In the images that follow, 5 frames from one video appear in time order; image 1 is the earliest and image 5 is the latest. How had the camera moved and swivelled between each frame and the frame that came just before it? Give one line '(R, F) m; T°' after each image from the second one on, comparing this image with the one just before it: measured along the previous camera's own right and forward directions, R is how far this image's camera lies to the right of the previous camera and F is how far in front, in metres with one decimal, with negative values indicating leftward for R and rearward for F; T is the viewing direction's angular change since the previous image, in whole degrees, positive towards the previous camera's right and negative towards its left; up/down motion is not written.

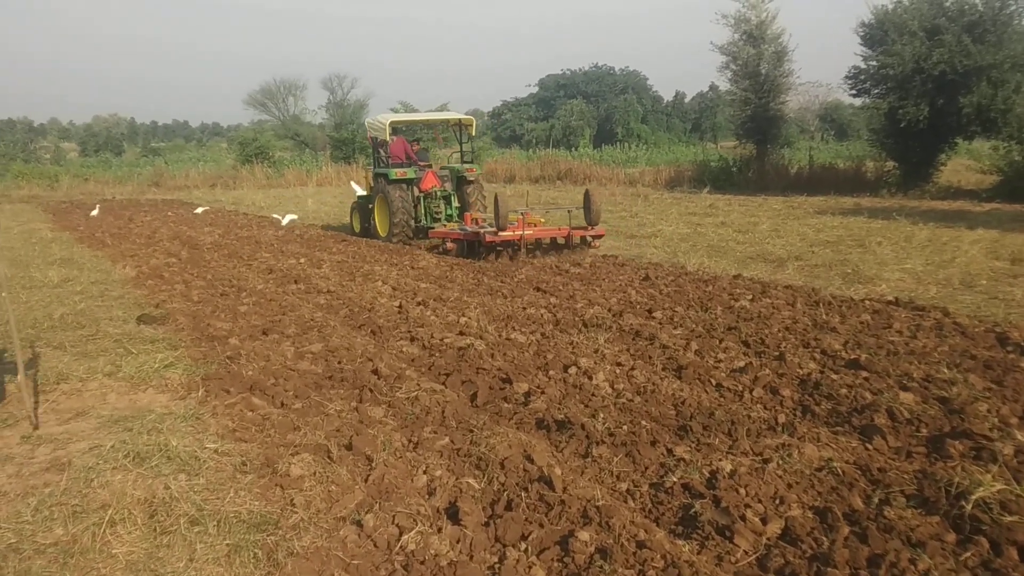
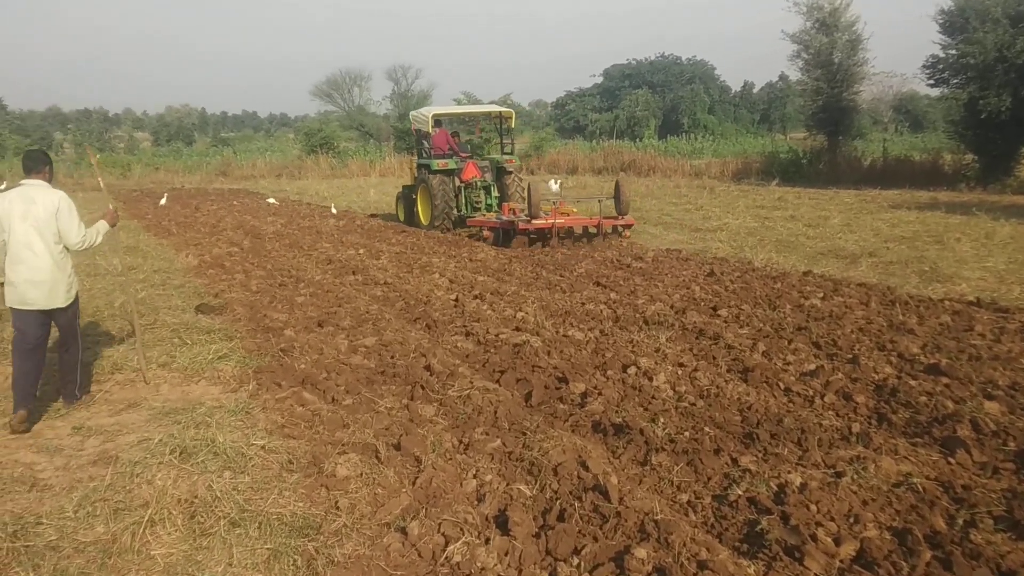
(0.0, +0.2) m; -4°
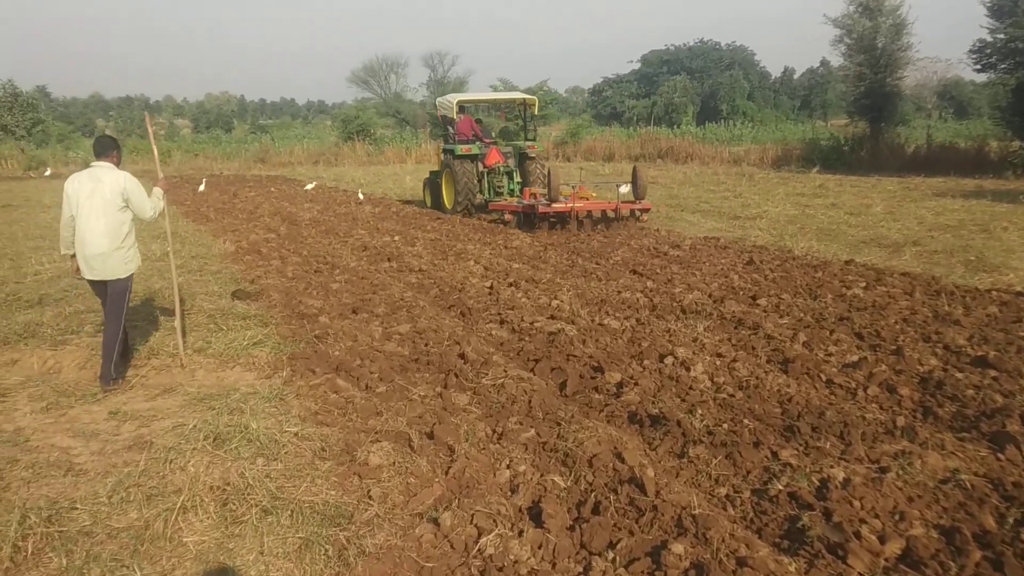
(0.0, +0.1) m; -2°
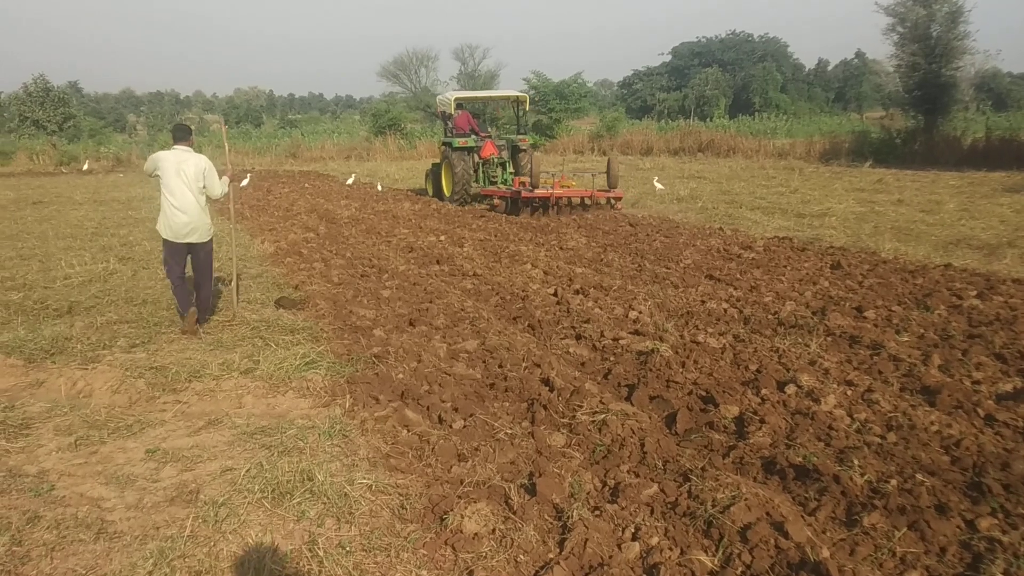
(-0.3, +0.7) m; -2°
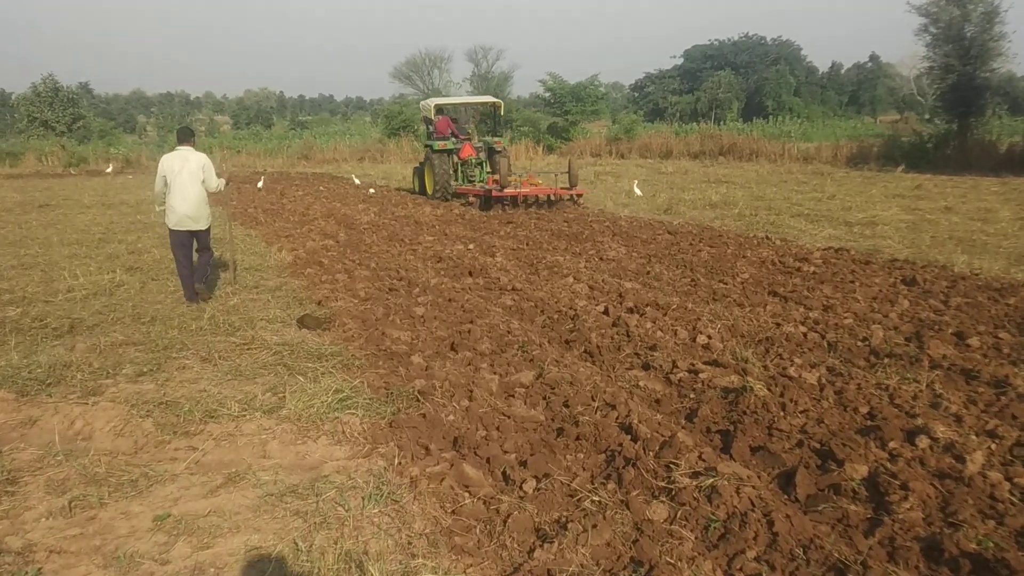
(-0.3, +0.7) m; -1°
